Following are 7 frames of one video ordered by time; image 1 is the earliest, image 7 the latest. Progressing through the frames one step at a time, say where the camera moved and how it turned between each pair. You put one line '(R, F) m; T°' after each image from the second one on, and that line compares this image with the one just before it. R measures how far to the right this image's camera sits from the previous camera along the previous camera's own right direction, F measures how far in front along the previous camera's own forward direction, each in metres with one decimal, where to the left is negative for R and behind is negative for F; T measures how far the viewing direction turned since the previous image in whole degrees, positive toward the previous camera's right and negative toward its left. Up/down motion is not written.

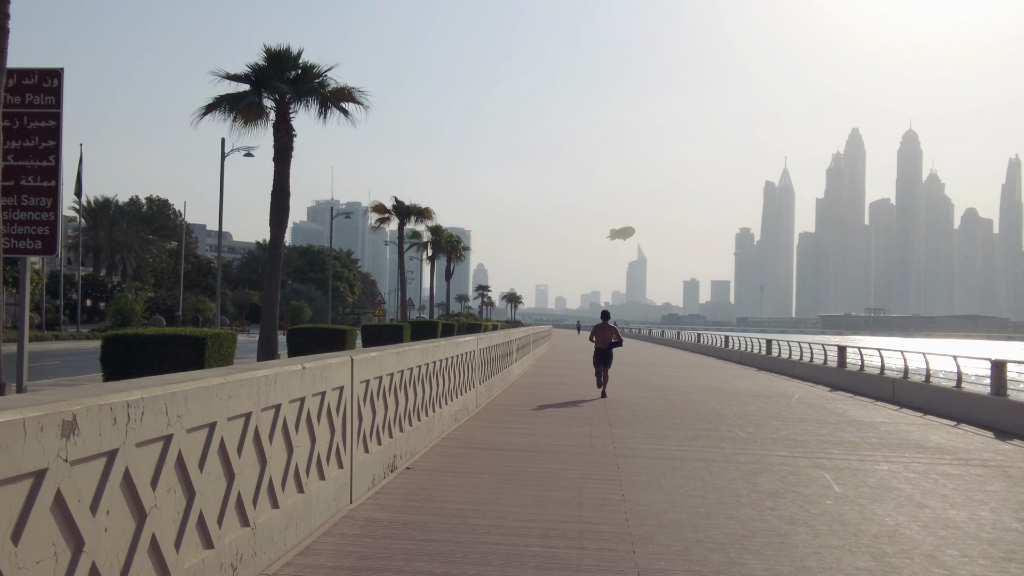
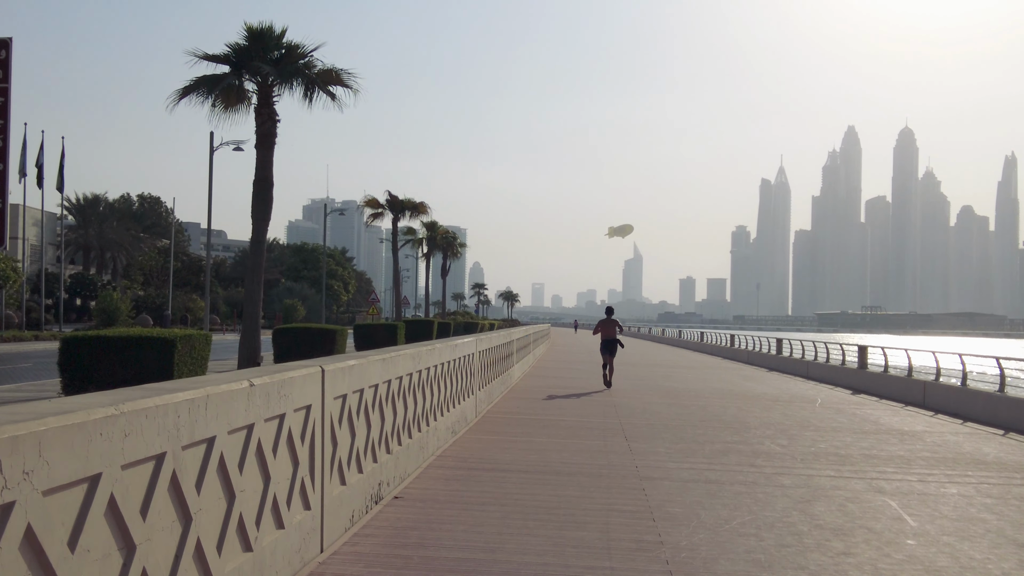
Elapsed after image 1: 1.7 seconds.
(-0.1, +1.5) m; 0°
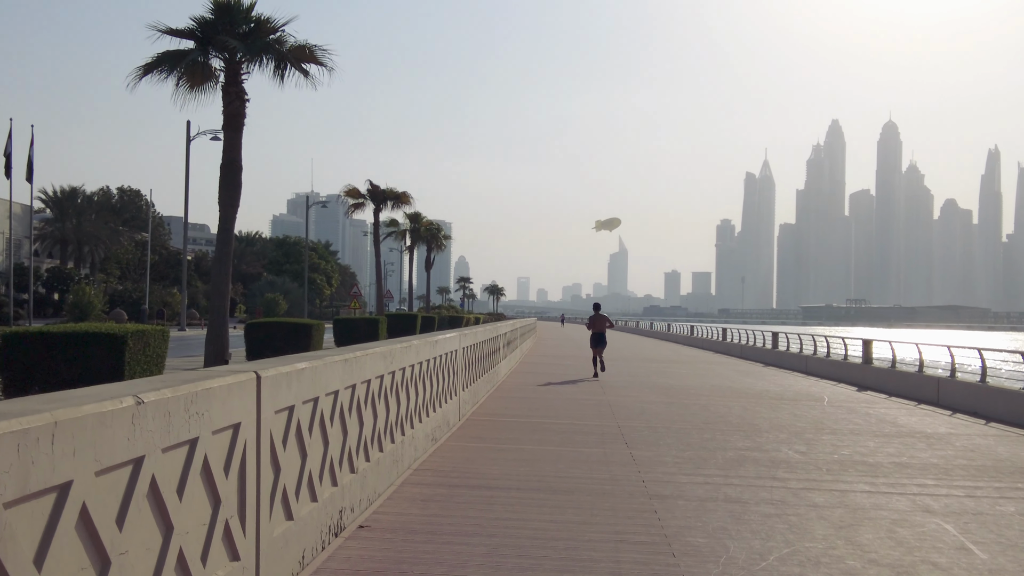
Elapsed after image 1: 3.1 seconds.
(0.0, +1.3) m; +1°
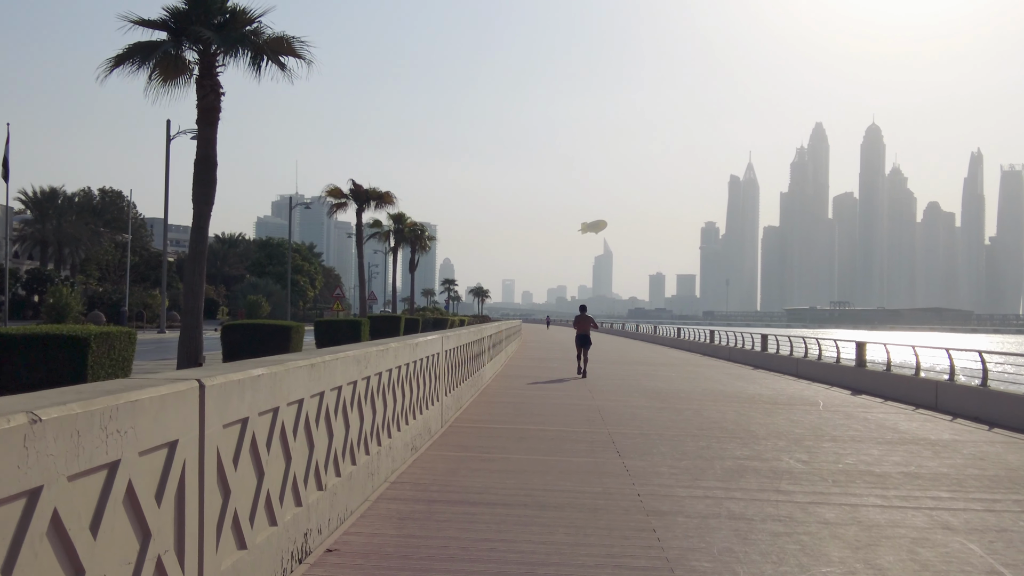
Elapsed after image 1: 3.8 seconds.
(0.0, +0.6) m; +1°
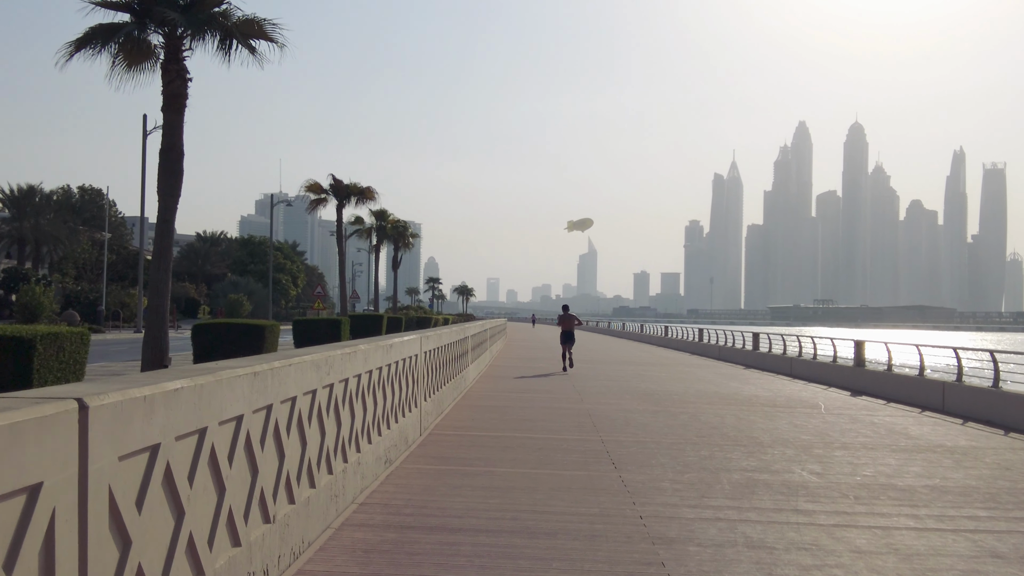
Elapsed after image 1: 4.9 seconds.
(0.0, +1.0) m; +1°
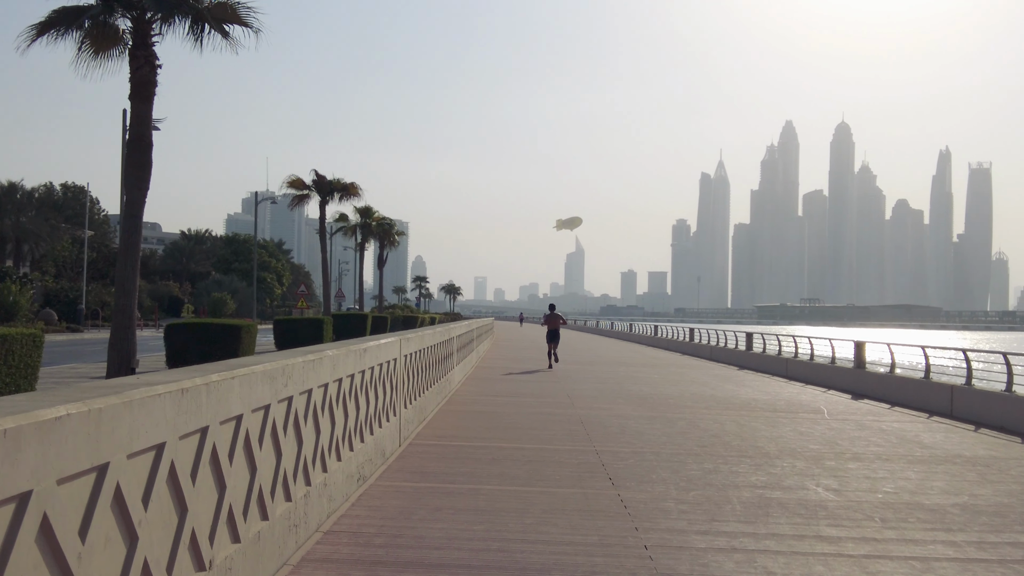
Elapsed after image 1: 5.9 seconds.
(0.0, +0.9) m; +1°
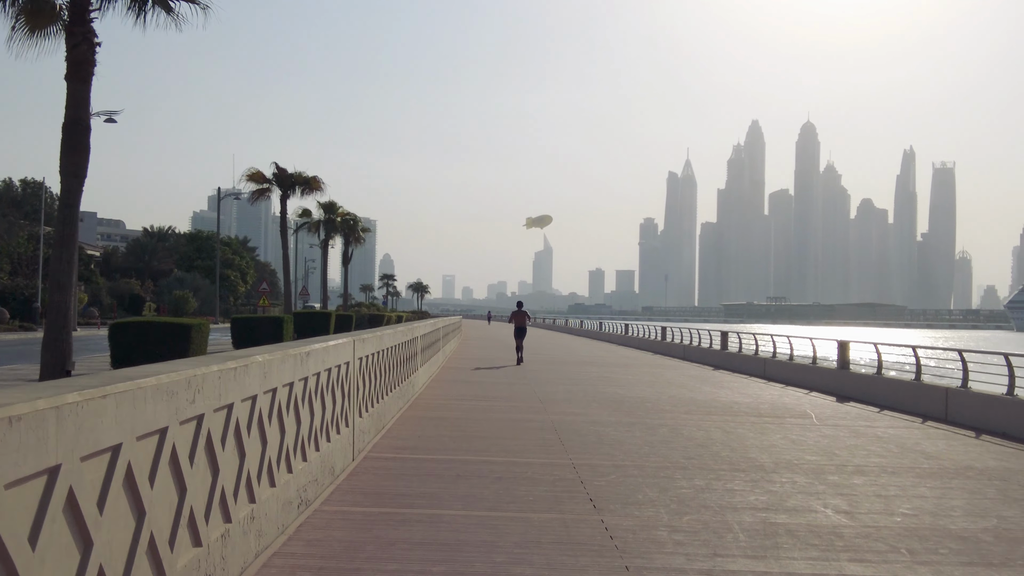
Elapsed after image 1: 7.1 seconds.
(0.0, +1.1) m; +2°
